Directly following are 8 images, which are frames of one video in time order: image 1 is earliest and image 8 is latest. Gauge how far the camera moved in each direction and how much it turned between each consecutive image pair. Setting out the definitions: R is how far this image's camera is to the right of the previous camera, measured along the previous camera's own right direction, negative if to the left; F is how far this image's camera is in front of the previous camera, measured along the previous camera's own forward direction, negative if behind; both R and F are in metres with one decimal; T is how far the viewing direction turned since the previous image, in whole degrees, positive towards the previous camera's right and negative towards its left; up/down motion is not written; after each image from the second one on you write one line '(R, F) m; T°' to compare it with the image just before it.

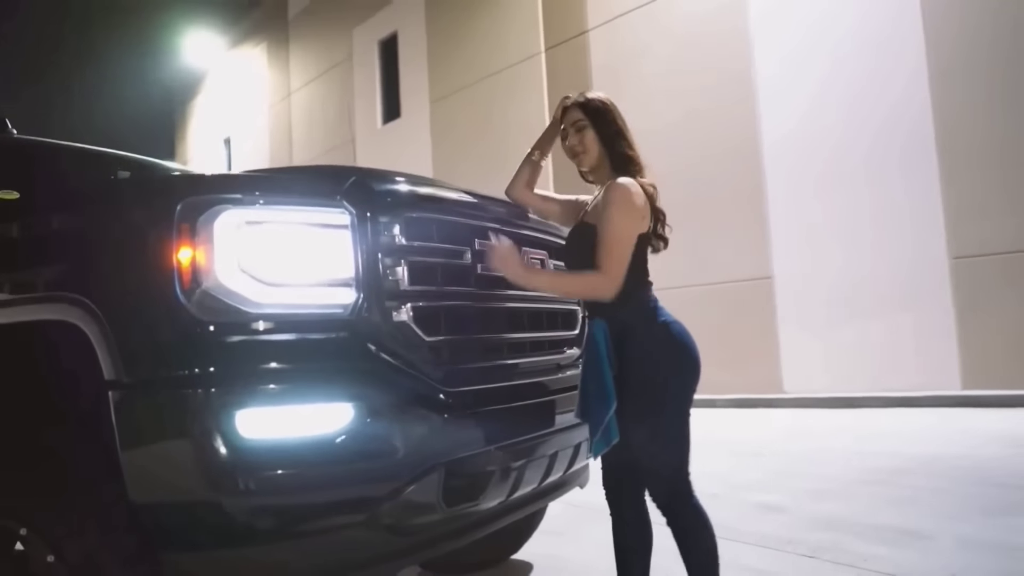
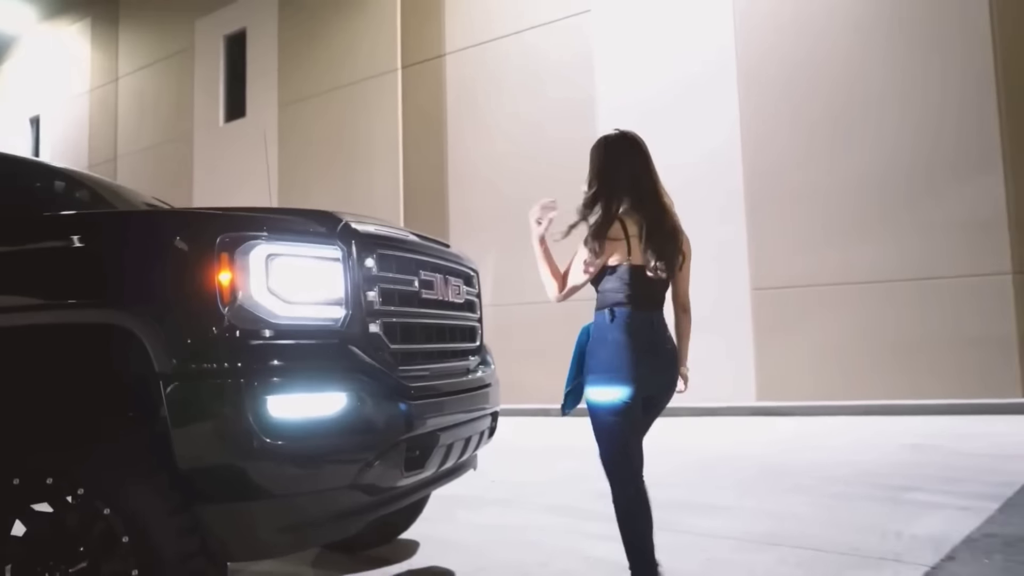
(-0.4, -0.6) m; +12°
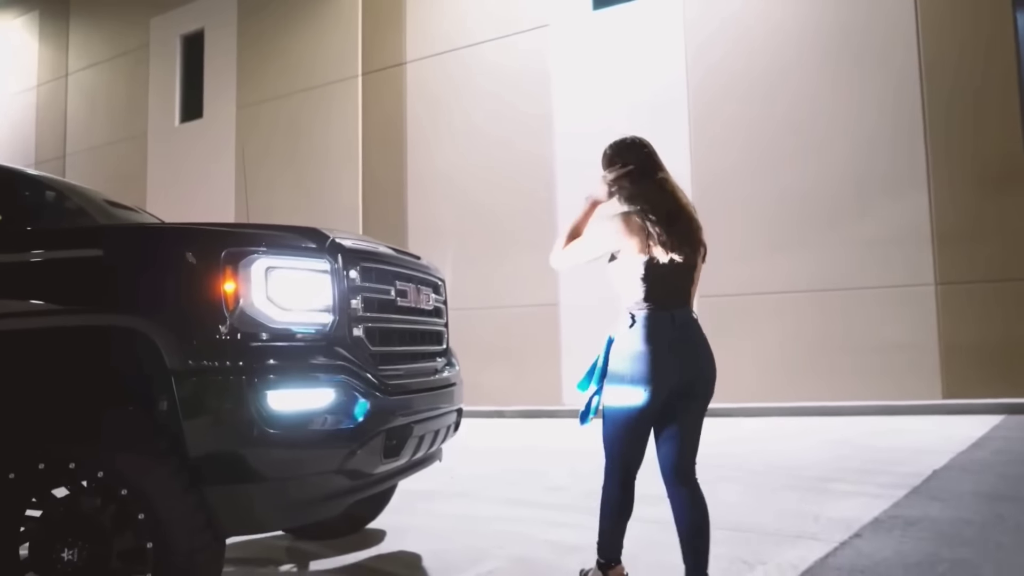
(-0.1, -0.3) m; +3°
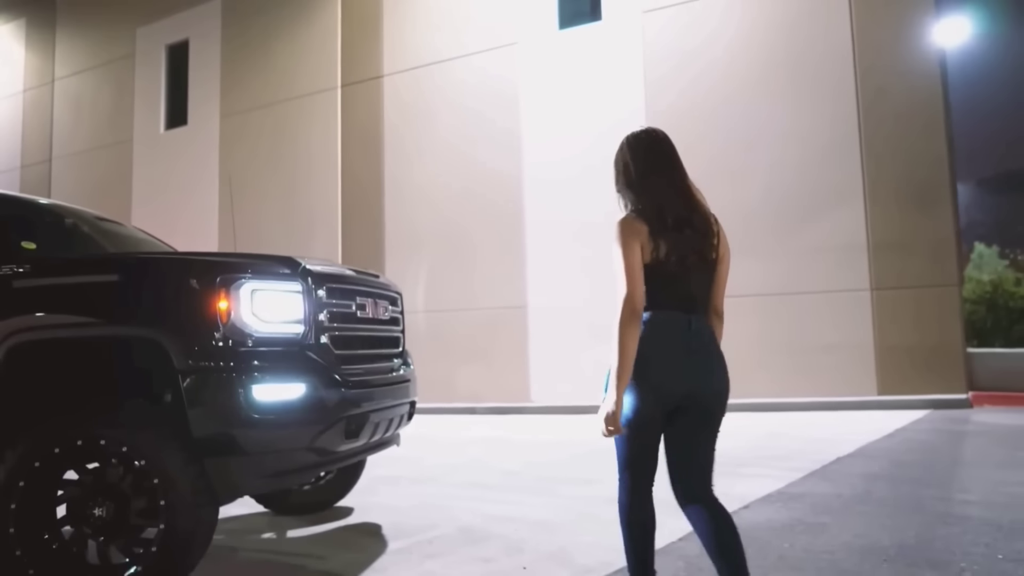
(+0.2, -0.7) m; +1°
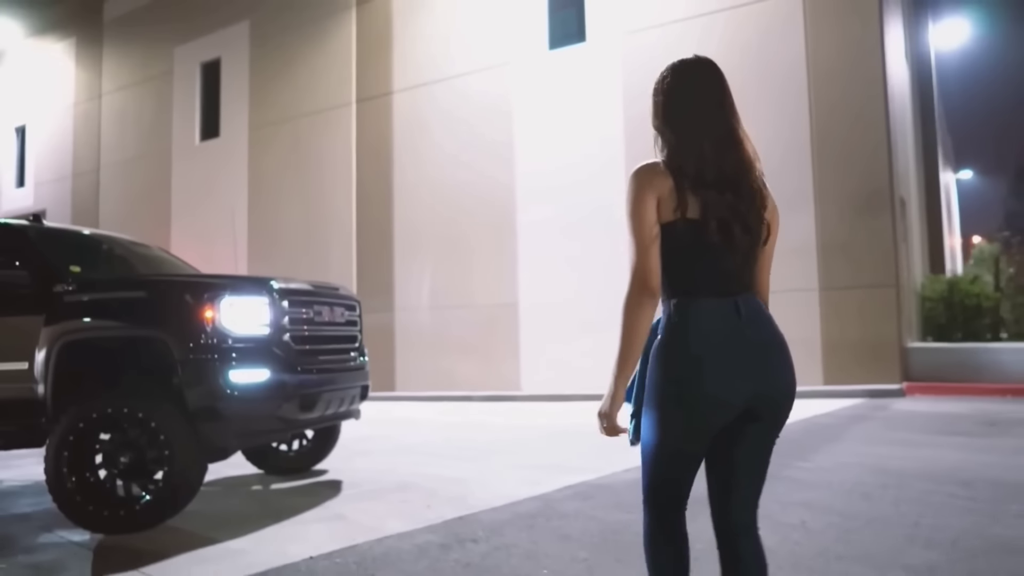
(+0.8, -1.2) m; -3°
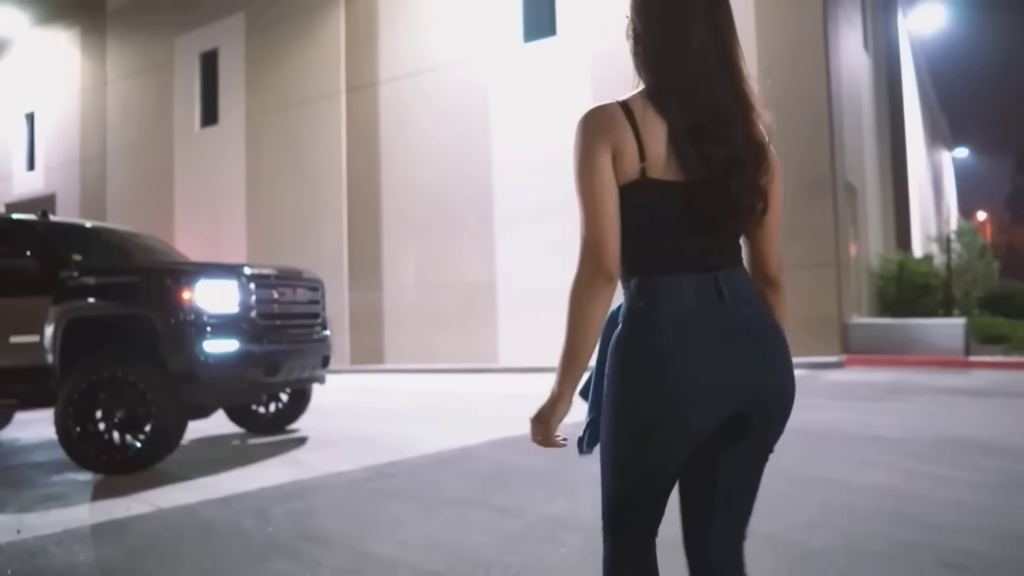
(+0.6, -0.9) m; -1°
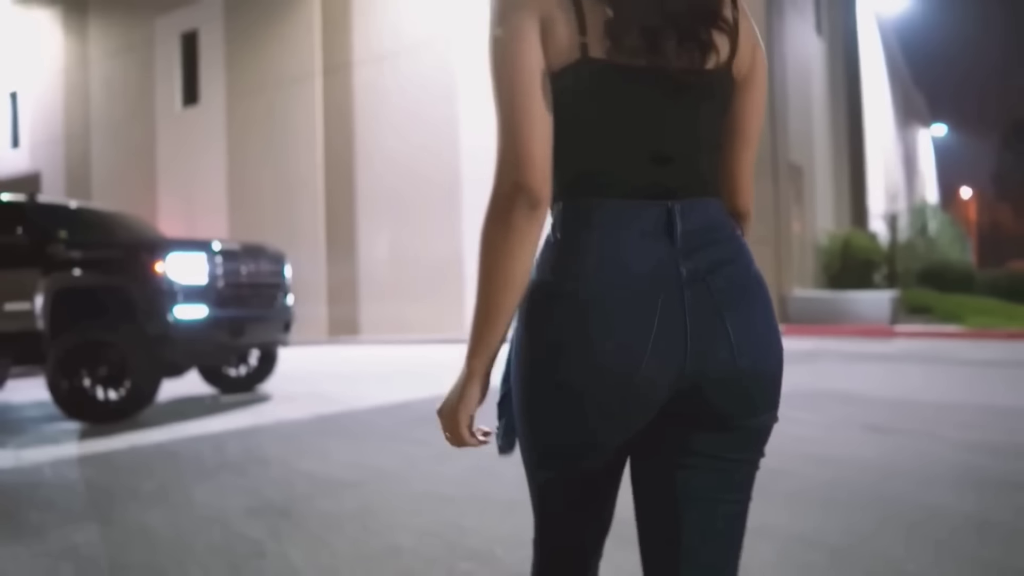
(+0.4, -0.8) m; +1°
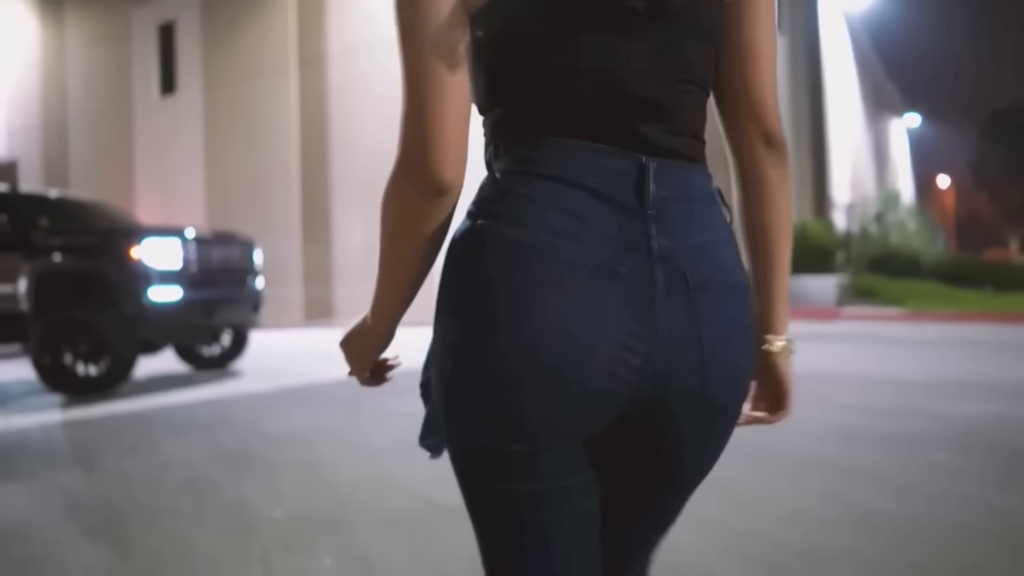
(+0.3, -0.5) m; +1°
